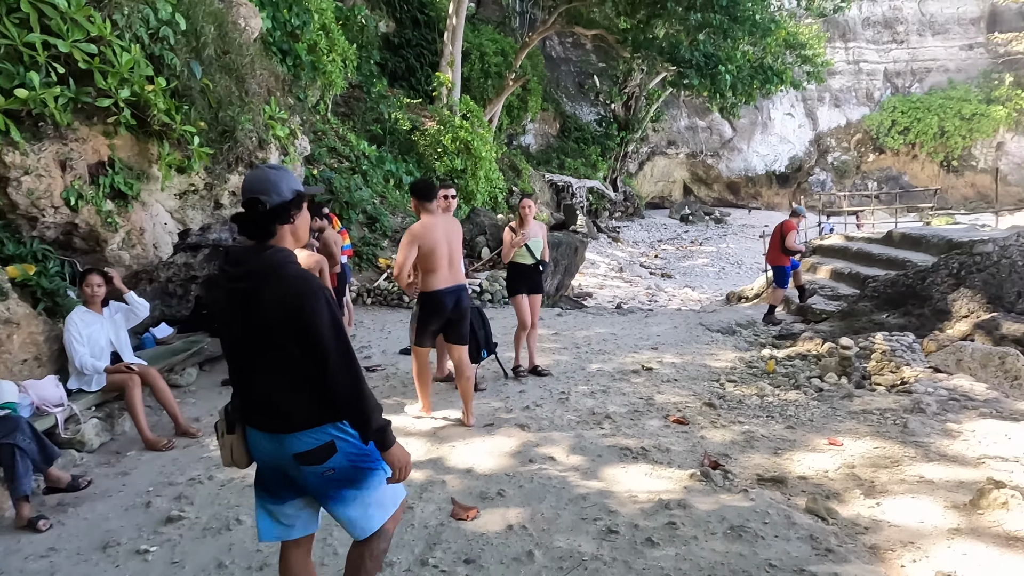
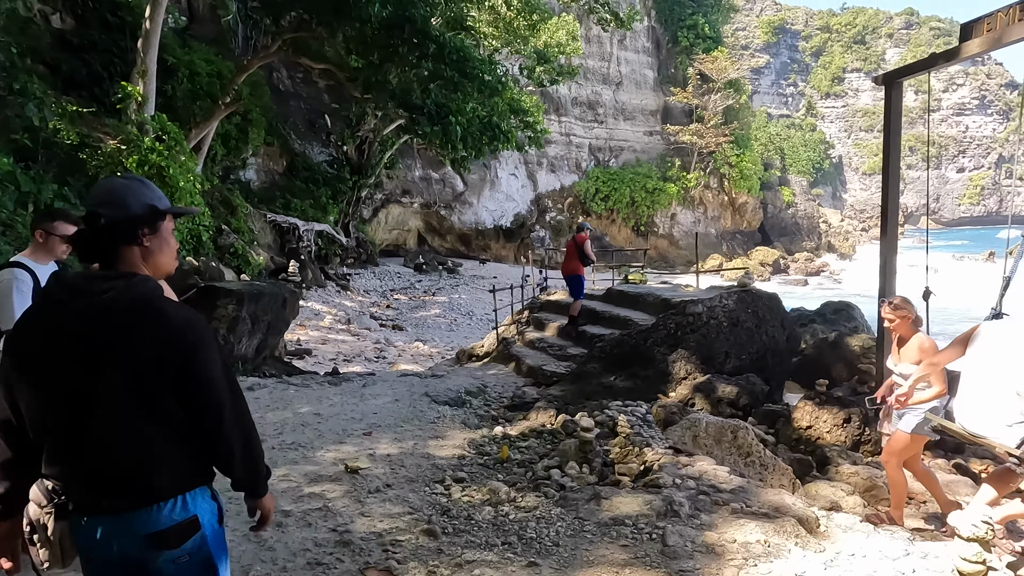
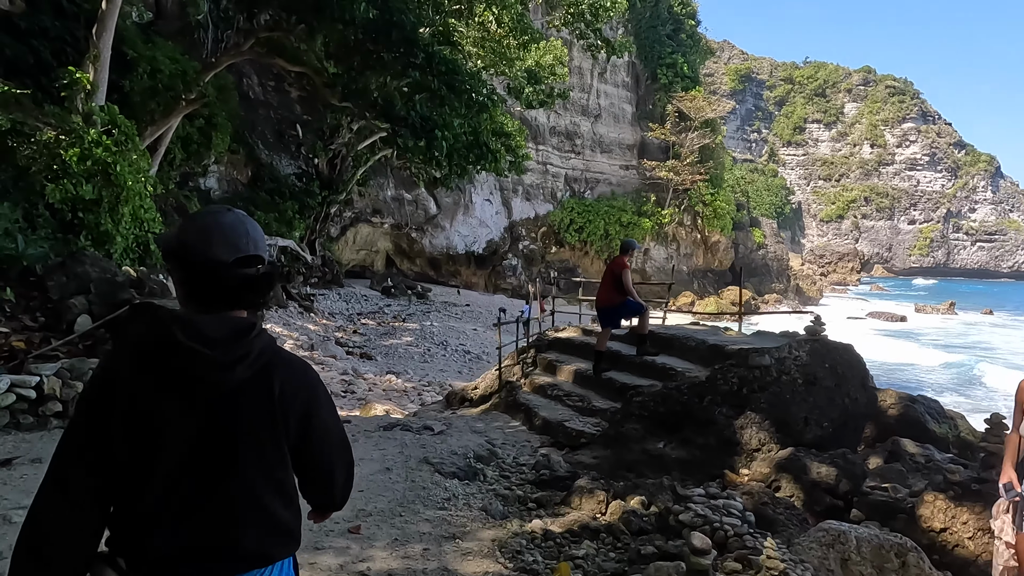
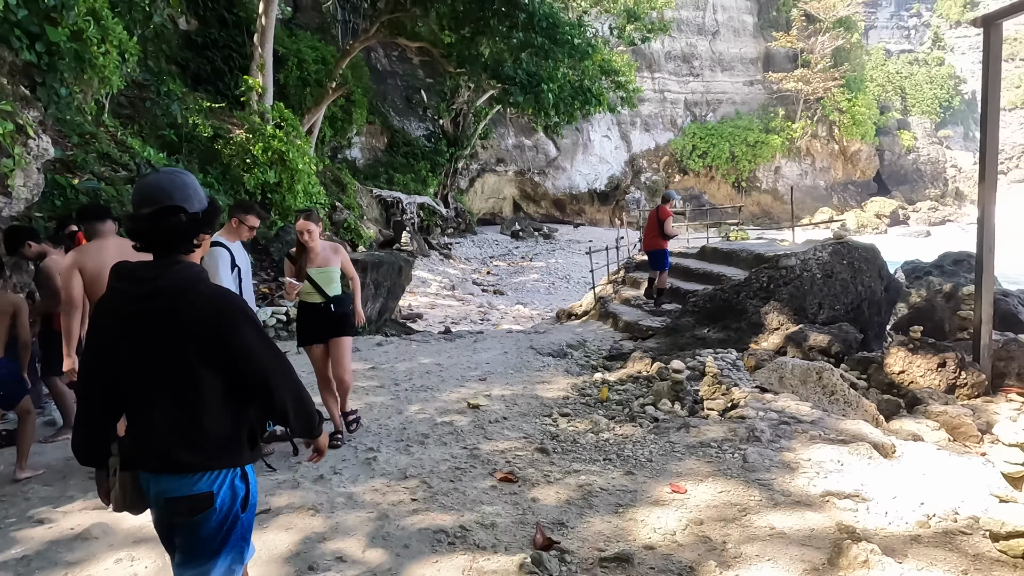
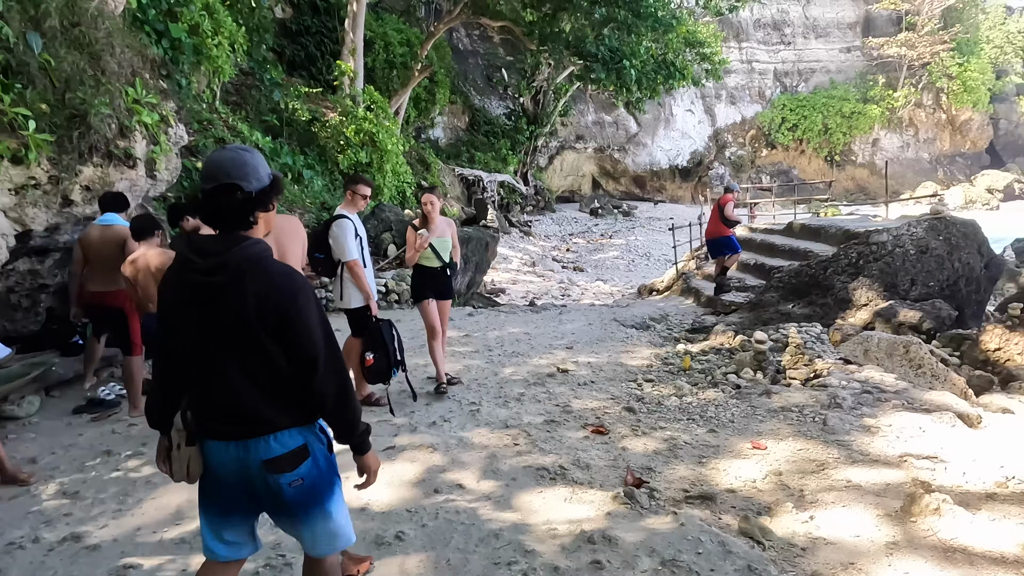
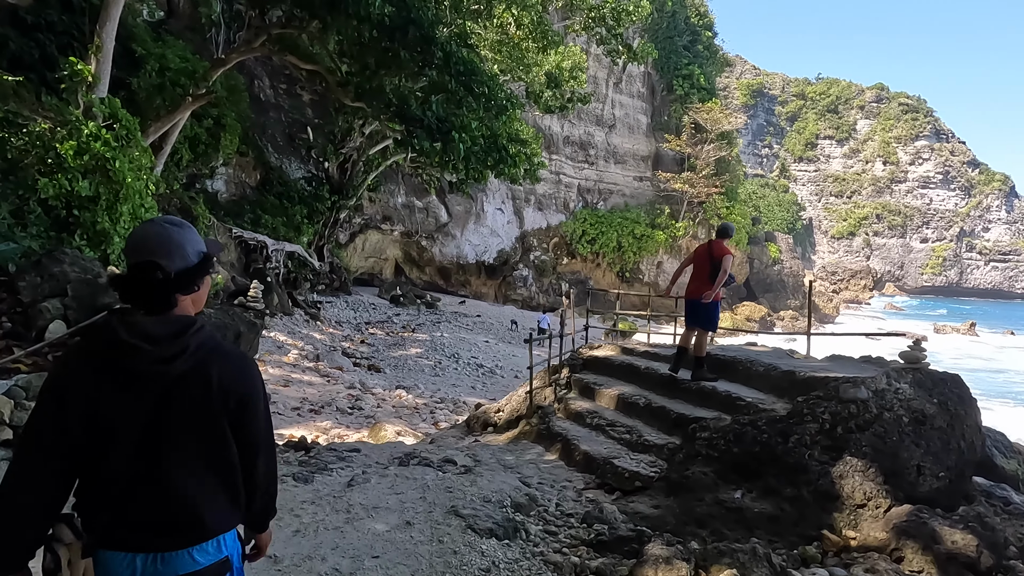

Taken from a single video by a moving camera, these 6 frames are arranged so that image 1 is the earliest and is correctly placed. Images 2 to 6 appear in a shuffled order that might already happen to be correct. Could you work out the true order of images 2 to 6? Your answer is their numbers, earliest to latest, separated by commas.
5, 4, 2, 3, 6
